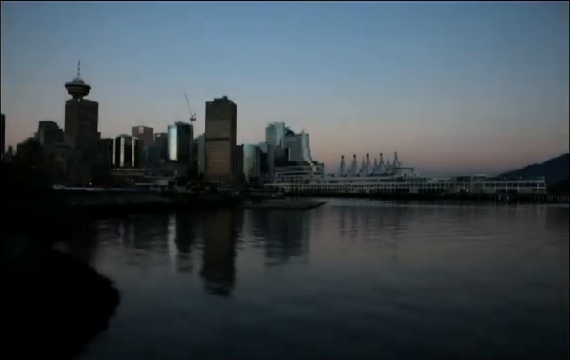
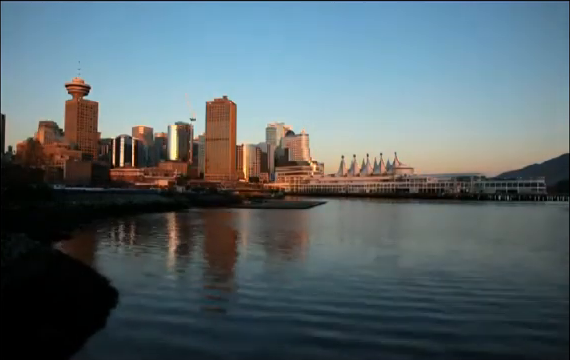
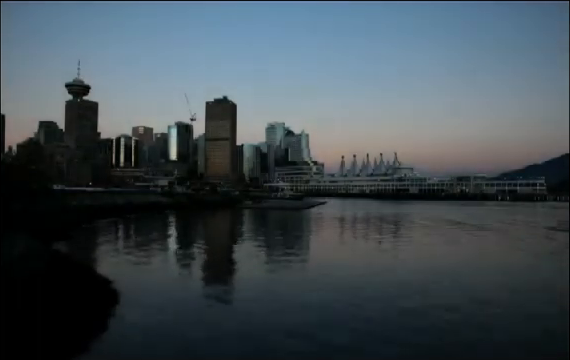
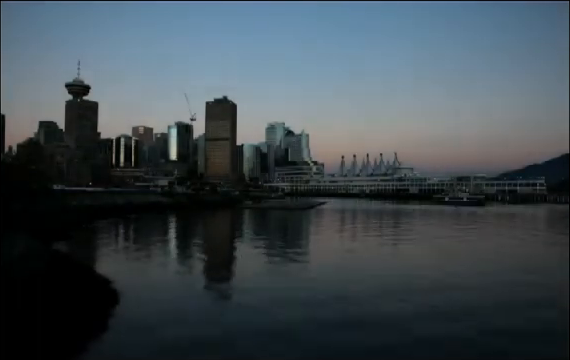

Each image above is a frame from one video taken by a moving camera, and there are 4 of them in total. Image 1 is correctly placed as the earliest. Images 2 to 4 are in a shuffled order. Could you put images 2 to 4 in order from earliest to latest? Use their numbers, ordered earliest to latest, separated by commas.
4, 3, 2
